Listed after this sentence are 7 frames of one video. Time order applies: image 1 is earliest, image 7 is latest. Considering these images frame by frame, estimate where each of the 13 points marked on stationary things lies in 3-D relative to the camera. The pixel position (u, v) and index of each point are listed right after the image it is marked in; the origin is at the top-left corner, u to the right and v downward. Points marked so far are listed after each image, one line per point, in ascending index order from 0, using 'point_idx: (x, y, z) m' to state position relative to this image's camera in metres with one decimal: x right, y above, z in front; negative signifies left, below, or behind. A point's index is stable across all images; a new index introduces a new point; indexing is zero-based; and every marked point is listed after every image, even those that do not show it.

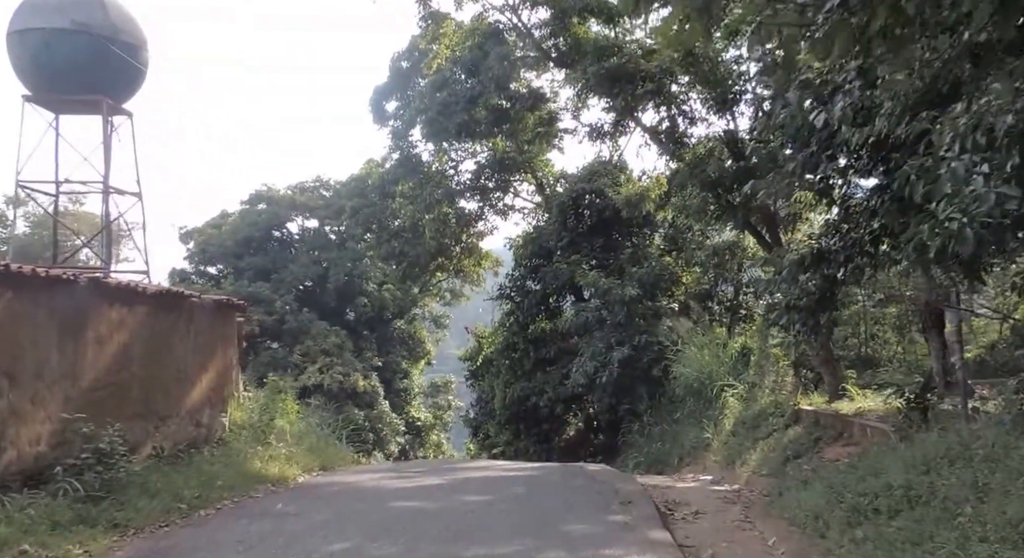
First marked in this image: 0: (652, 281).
0: (+2.3, 0.0, +18.1) m
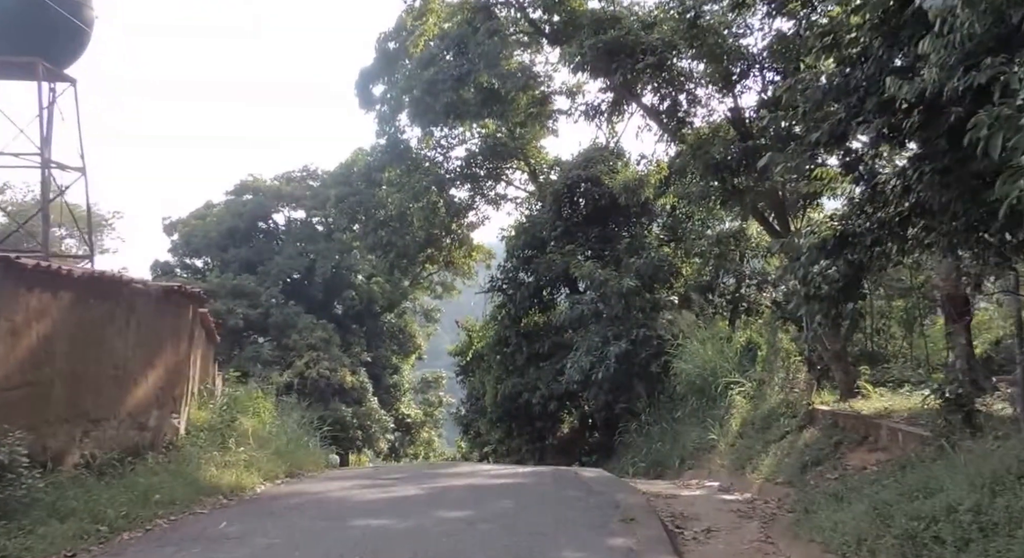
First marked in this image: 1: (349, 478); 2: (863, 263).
0: (+2.2, +0.1, +17.1) m
1: (-1.4, -1.7, +9.4) m
2: (+2.6, +0.1, +8.2) m
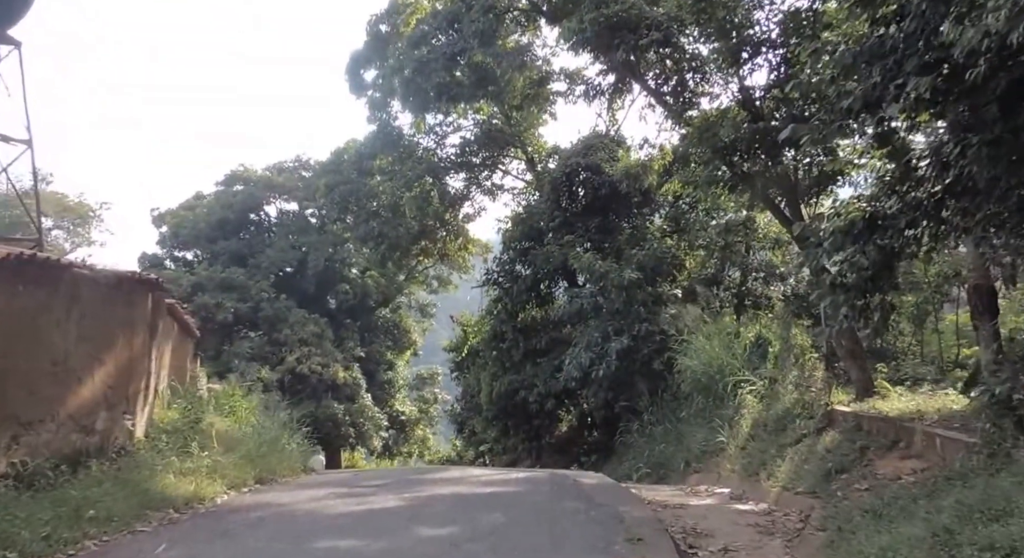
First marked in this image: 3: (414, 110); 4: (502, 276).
0: (+2.1, +0.2, +16.3) m
1: (-1.5, -1.6, +8.6) m
2: (+2.6, +0.2, +7.4) m
3: (-1.5, +2.6, +17.0) m
4: (-0.2, +0.1, +19.2) m
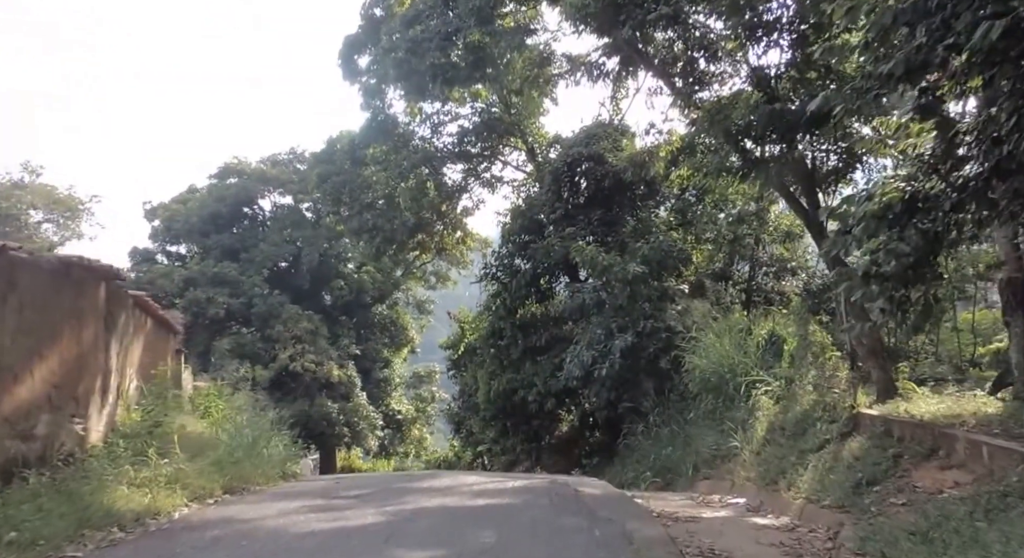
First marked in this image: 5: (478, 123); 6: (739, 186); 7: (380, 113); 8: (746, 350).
0: (+2.1, +0.3, +15.5) m
1: (-1.5, -1.5, +7.8) m
2: (+2.5, +0.3, +6.6) m
3: (-1.5, +2.7, +16.2) m
4: (-0.2, +0.2, +18.5) m
5: (-0.6, +2.8, +19.9) m
6: (+2.8, +1.1, +13.4) m
7: (-2.3, +3.0, +19.7) m
8: (+2.6, -0.8, +12.1) m
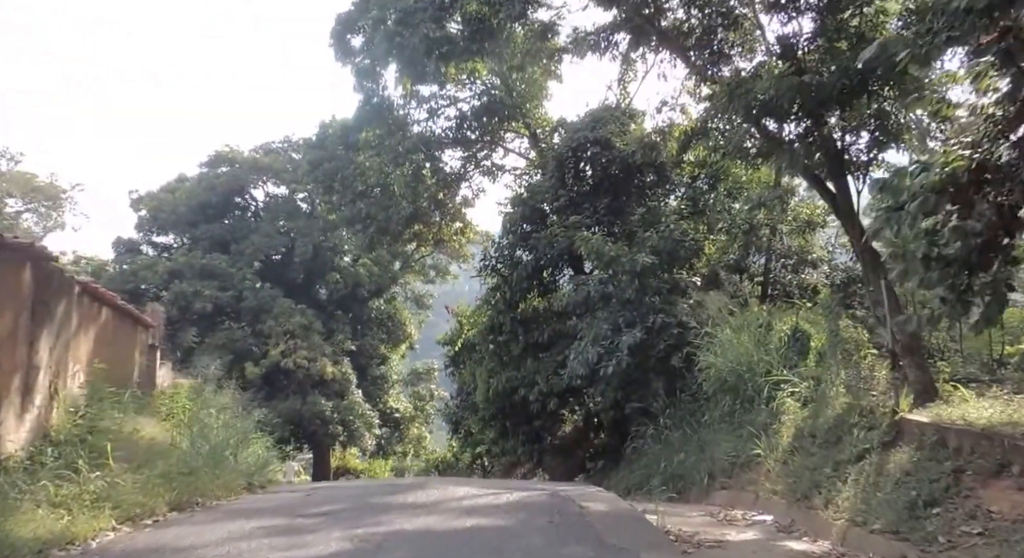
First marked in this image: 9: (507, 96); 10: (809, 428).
0: (+2.1, +0.4, +14.5) m
1: (-1.6, -1.4, +6.7) m
2: (+2.5, +0.4, +5.5) m
3: (-1.5, +2.8, +15.2) m
4: (-0.2, +0.3, +17.4) m
5: (-0.6, +2.9, +18.8) m
6: (+2.7, +1.2, +12.3) m
7: (-2.3, +3.1, +18.6) m
8: (+2.6, -0.7, +11.1) m
9: (-0.1, +3.1, +18.7) m
10: (+2.3, -1.2, +8.7) m
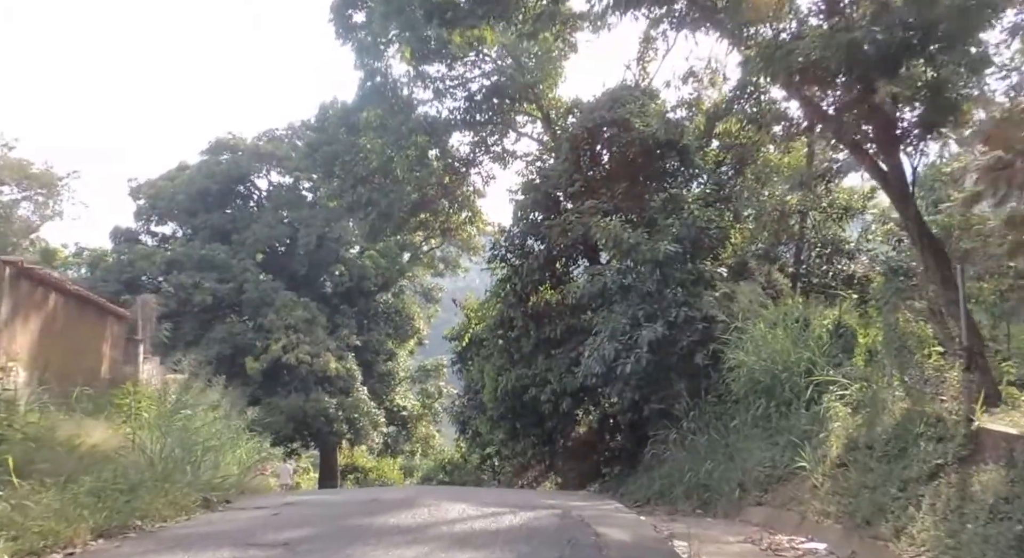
0: (+2.2, +0.5, +13.2) m
1: (-1.6, -1.3, +5.6) m
2: (+2.5, +0.4, +4.3) m
3: (-1.3, +3.0, +14.0) m
4: (0.0, +0.4, +16.2) m
5: (-0.4, +3.1, +17.6) m
6: (+2.8, +1.3, +11.0) m
7: (-2.1, +3.3, +17.5) m
8: (+2.7, -0.6, +9.8) m
9: (+0.1, +3.2, +17.5) m
10: (+2.4, -1.1, +7.4) m
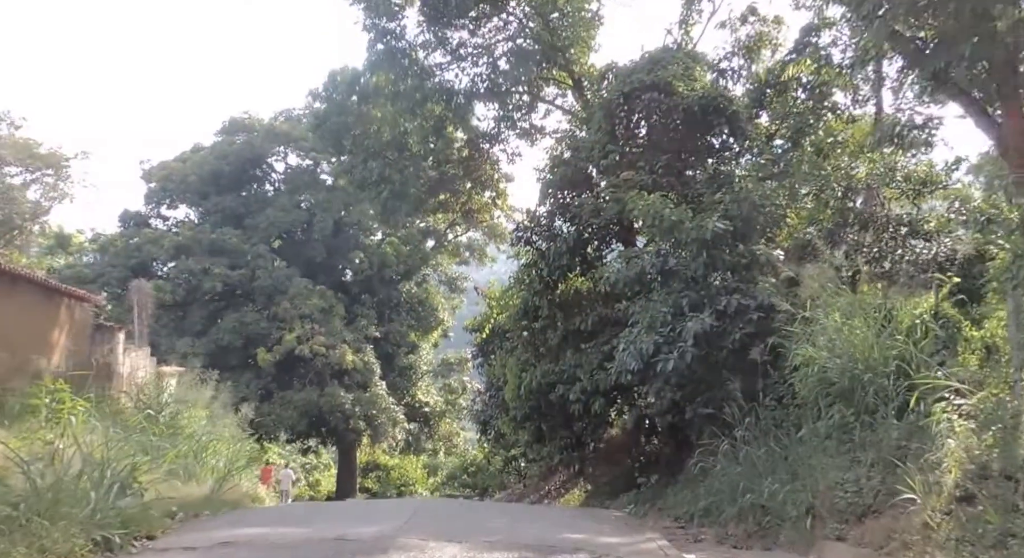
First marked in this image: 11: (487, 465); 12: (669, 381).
0: (+2.5, +0.7, +11.4) m
1: (-1.6, -1.2, +3.8) m
2: (+2.5, +0.6, +2.4) m
3: (-1.1, +3.2, +12.2) m
4: (+0.3, +0.6, +14.4) m
5: (0.0, +3.3, +15.8) m
6: (+3.0, +1.5, +9.2) m
7: (-1.7, +3.5, +15.7) m
8: (+2.8, -0.4, +8.0) m
9: (+0.5, +3.4, +15.7) m
10: (+2.4, -0.9, +5.6) m
11: (-0.5, -3.1, +18.0) m
12: (+1.6, -1.0, +11.0) m
